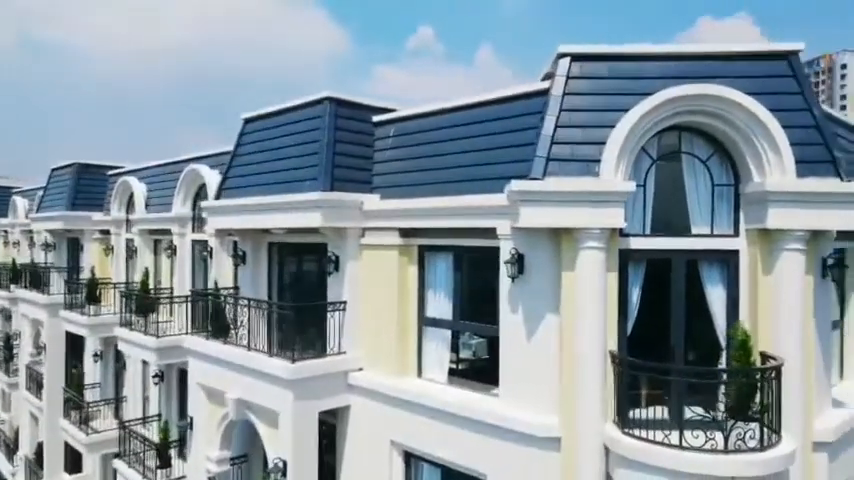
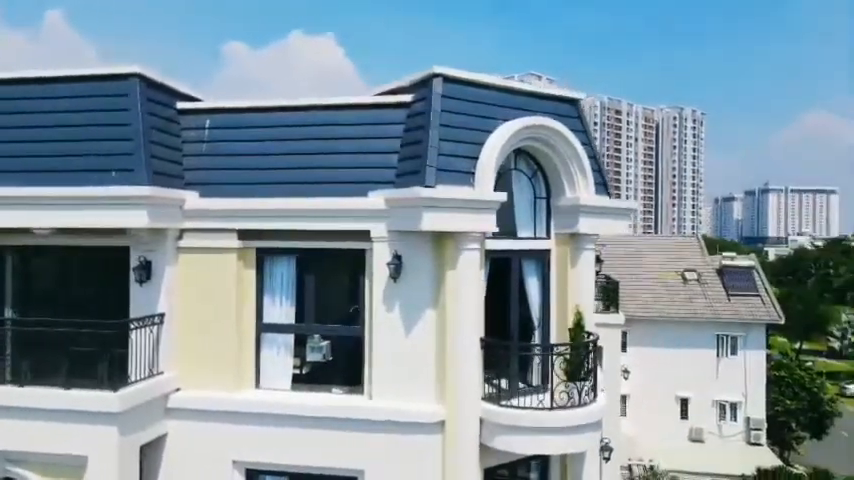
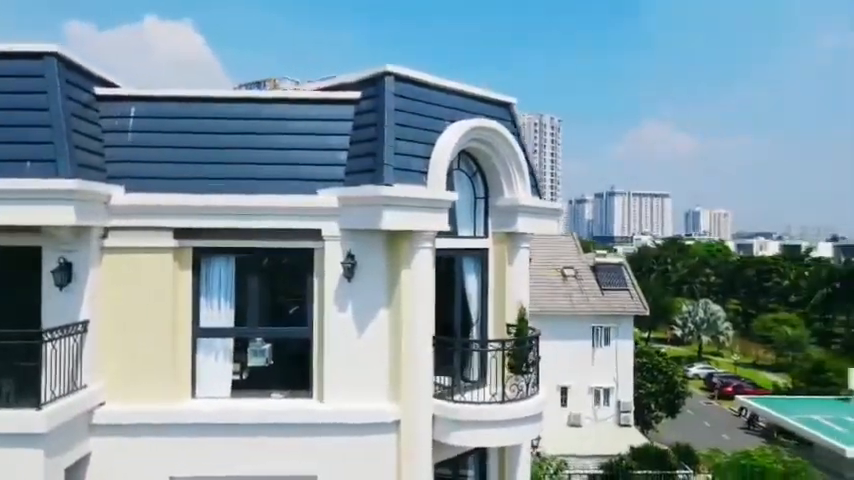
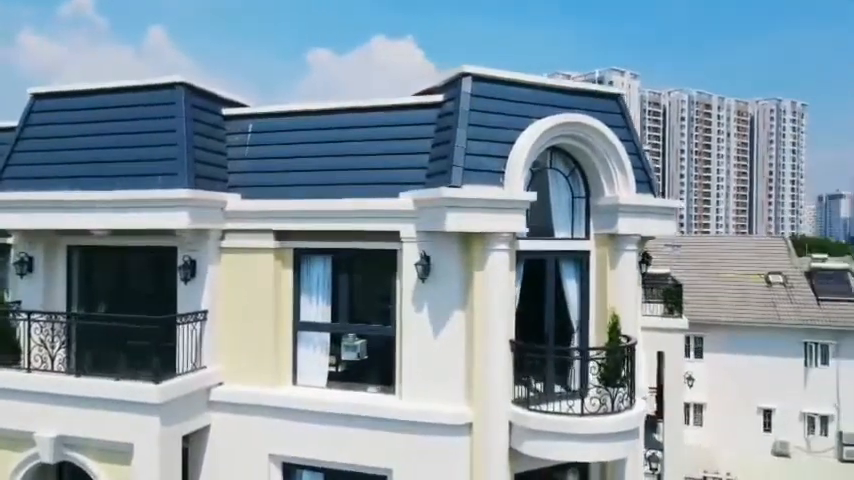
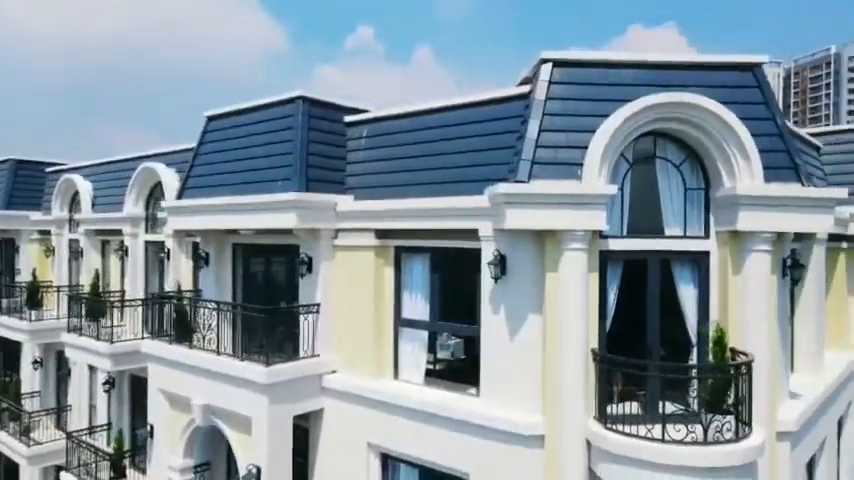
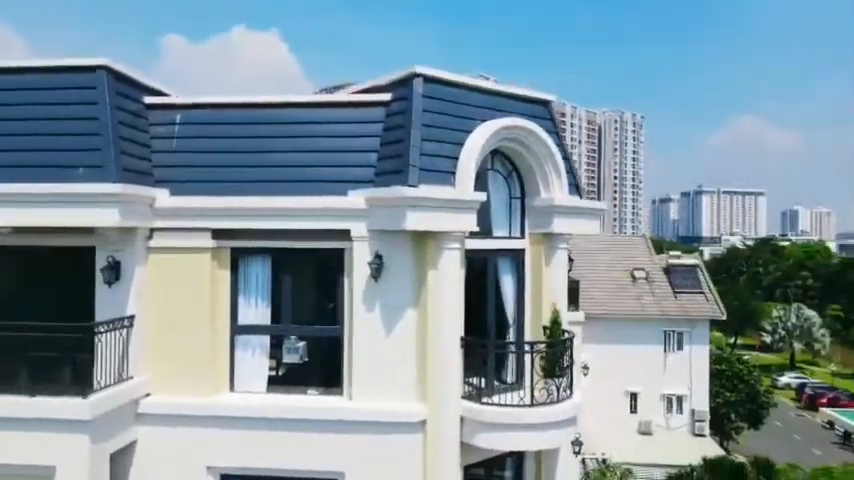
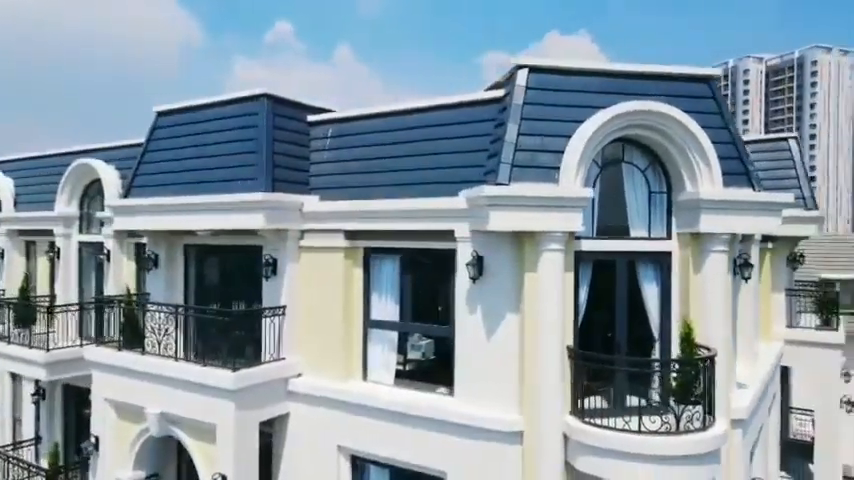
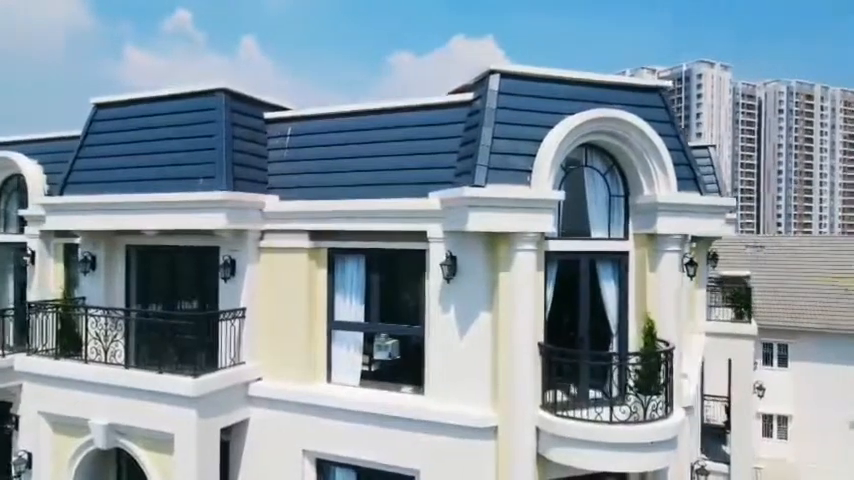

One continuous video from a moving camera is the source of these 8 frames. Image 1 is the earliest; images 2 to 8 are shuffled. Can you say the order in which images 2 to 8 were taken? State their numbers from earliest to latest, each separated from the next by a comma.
5, 7, 8, 4, 2, 6, 3
